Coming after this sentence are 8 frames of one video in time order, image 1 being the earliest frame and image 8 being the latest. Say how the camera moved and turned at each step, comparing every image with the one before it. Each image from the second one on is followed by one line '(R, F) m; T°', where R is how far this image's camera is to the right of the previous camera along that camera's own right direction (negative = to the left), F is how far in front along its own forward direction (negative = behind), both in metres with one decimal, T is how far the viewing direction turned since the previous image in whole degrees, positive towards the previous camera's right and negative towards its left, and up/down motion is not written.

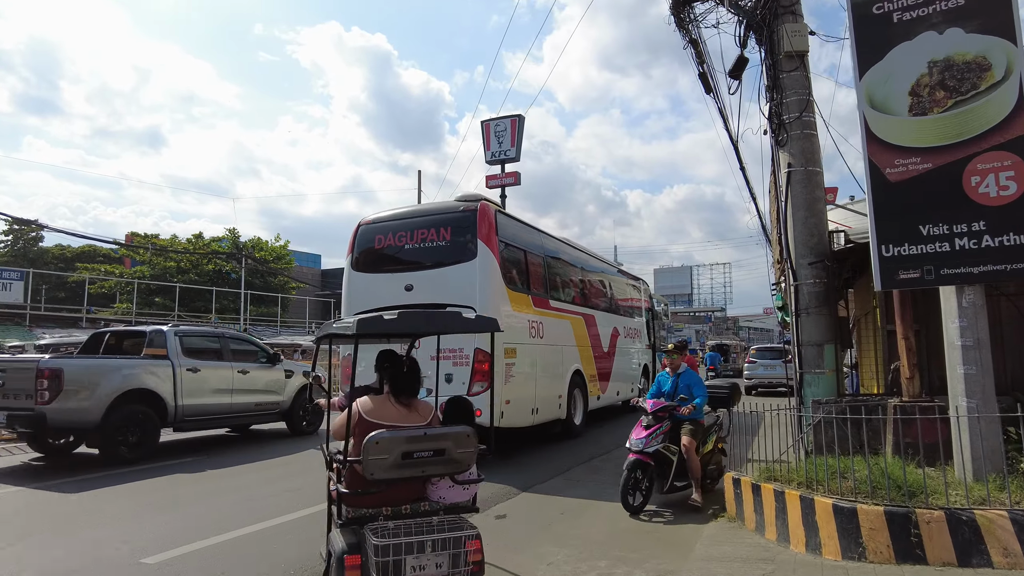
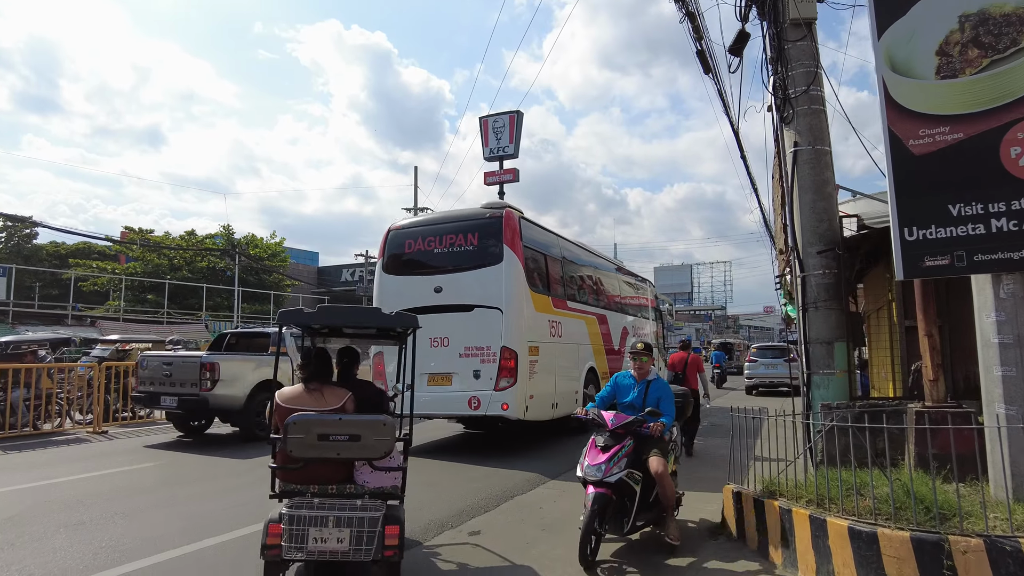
(+0.2, +0.6) m; 0°
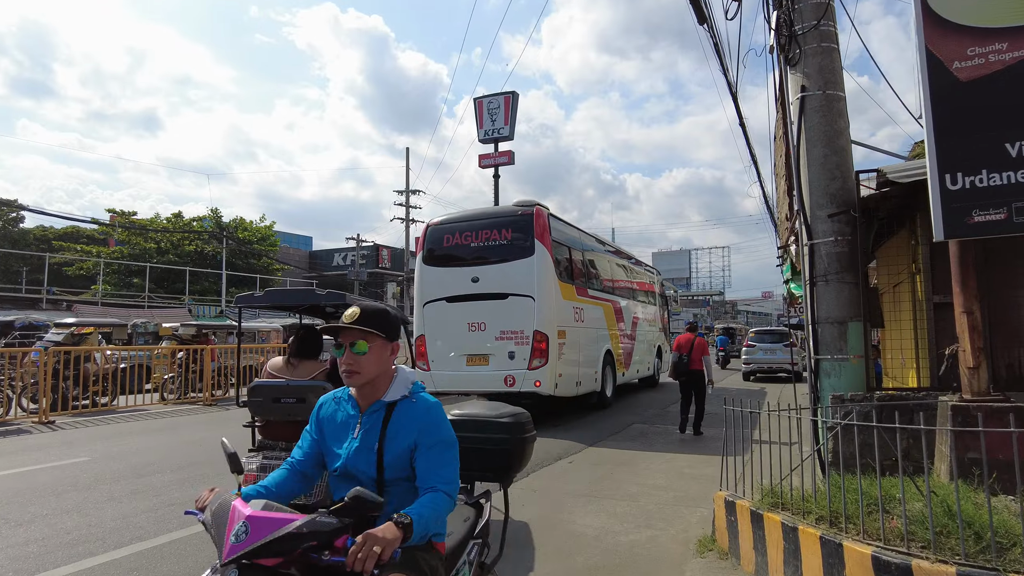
(+0.3, +0.9) m; 0°
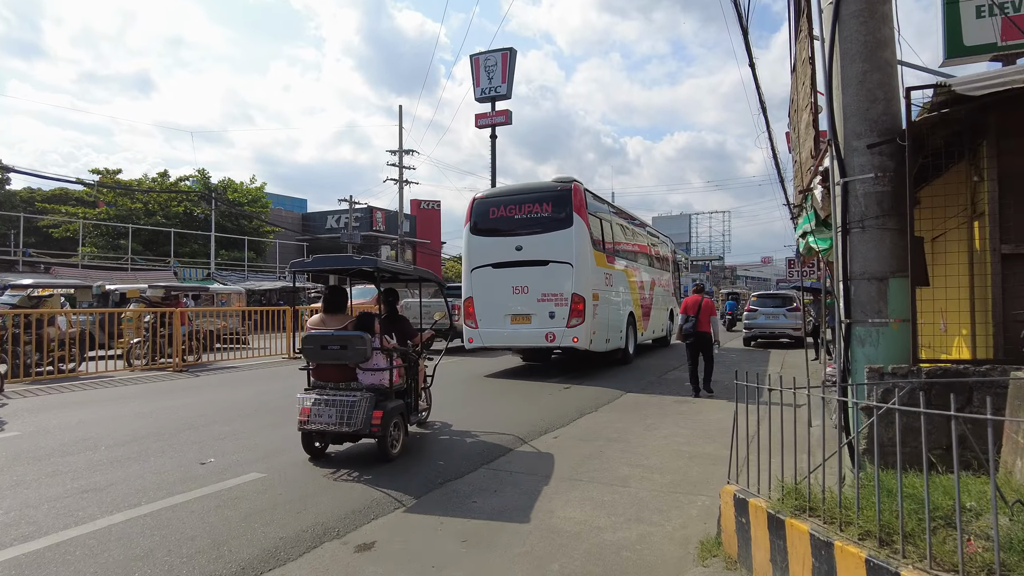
(+0.2, +0.9) m; 0°
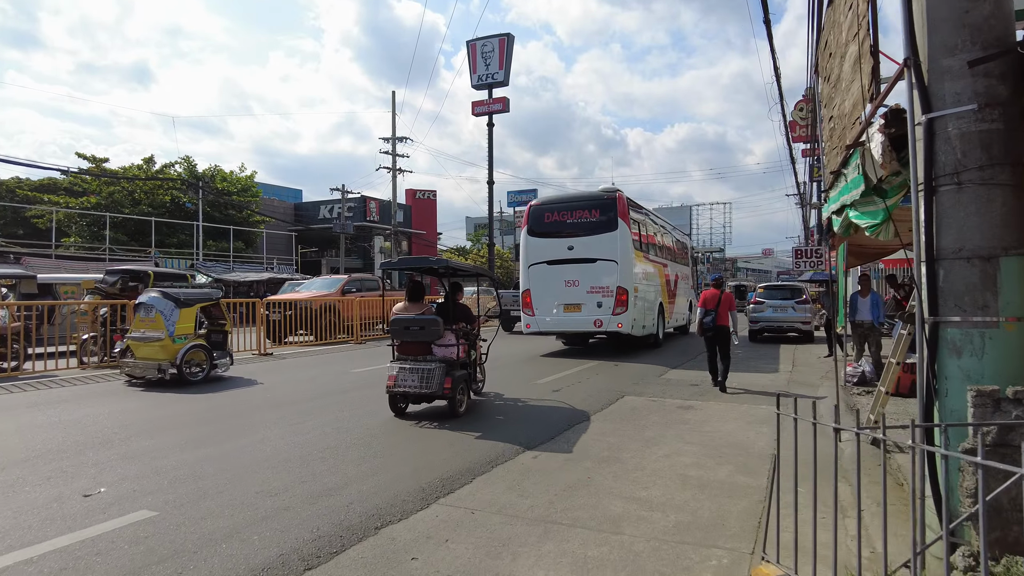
(+0.3, +1.2) m; 0°
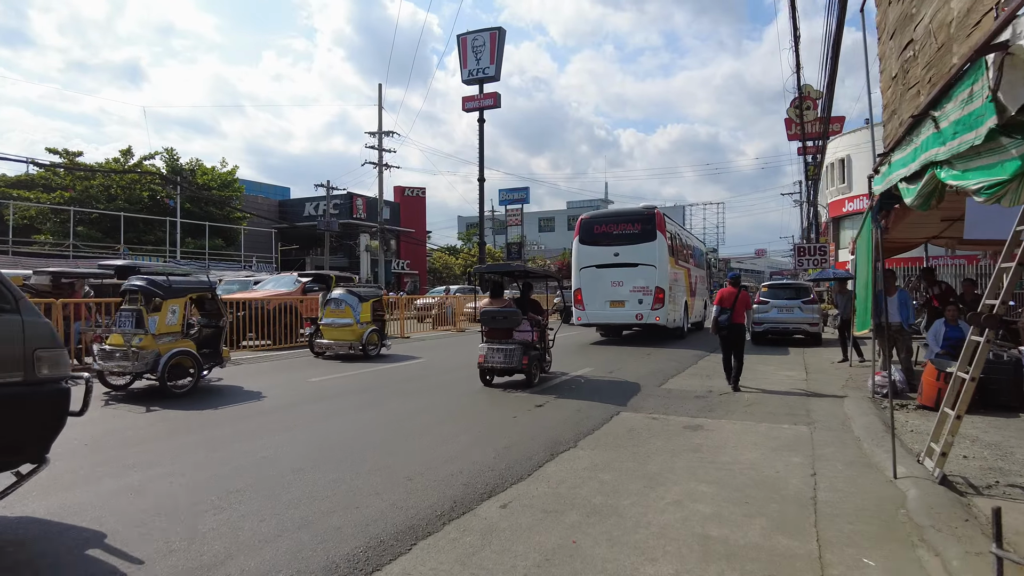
(+0.2, +1.5) m; +1°
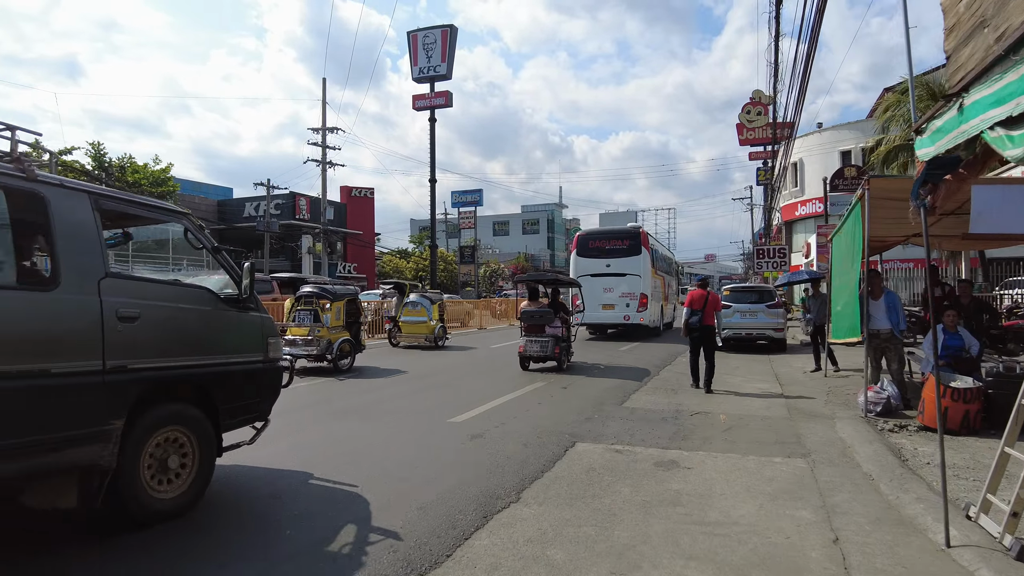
(+0.2, +1.5) m; +4°
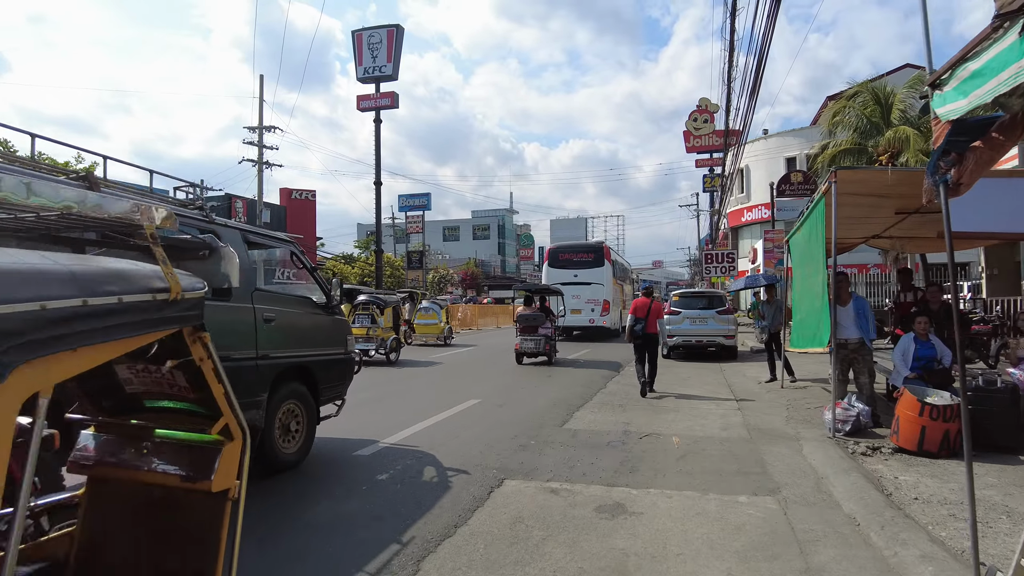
(+0.3, +1.1) m; +4°
